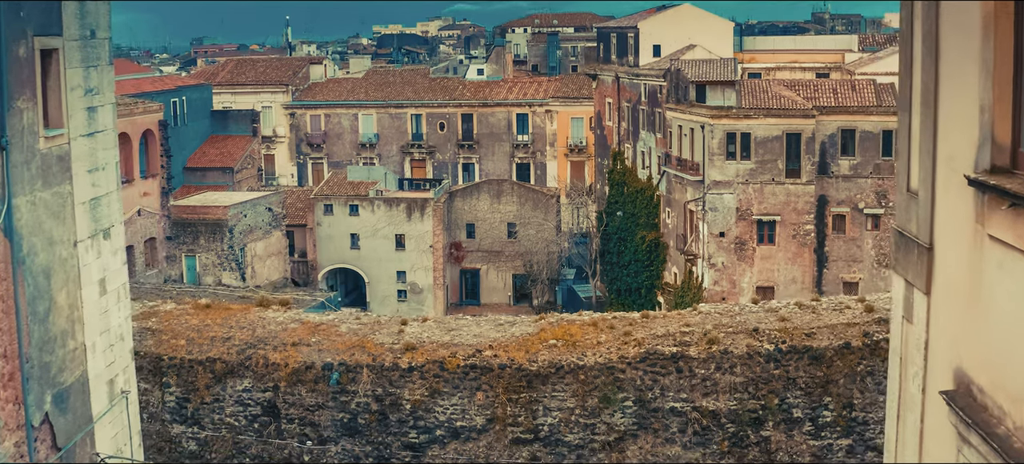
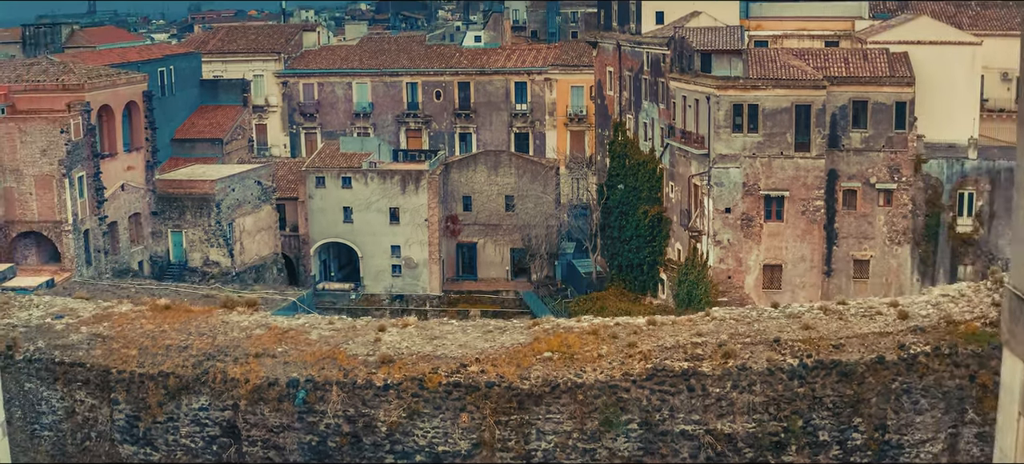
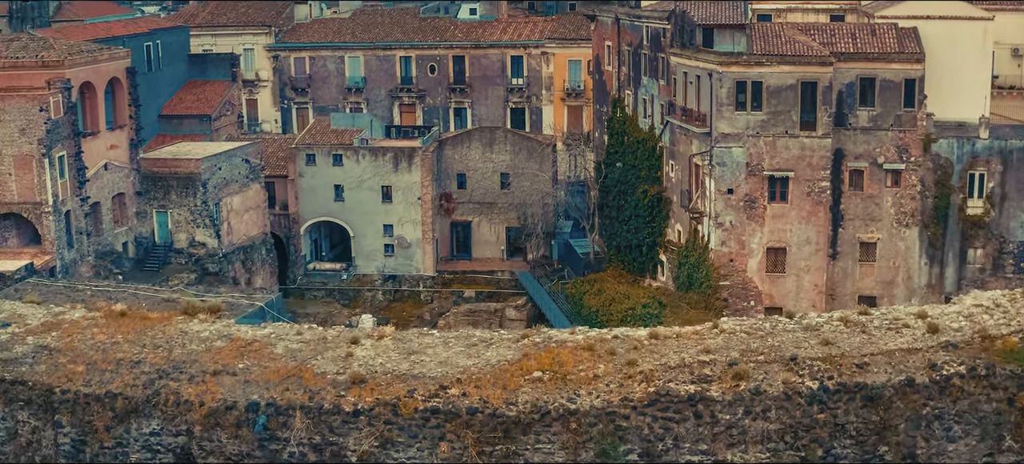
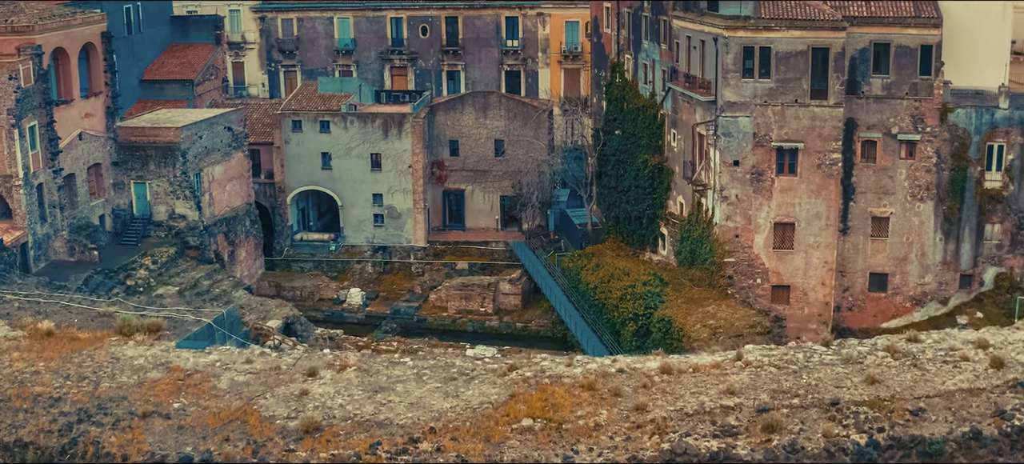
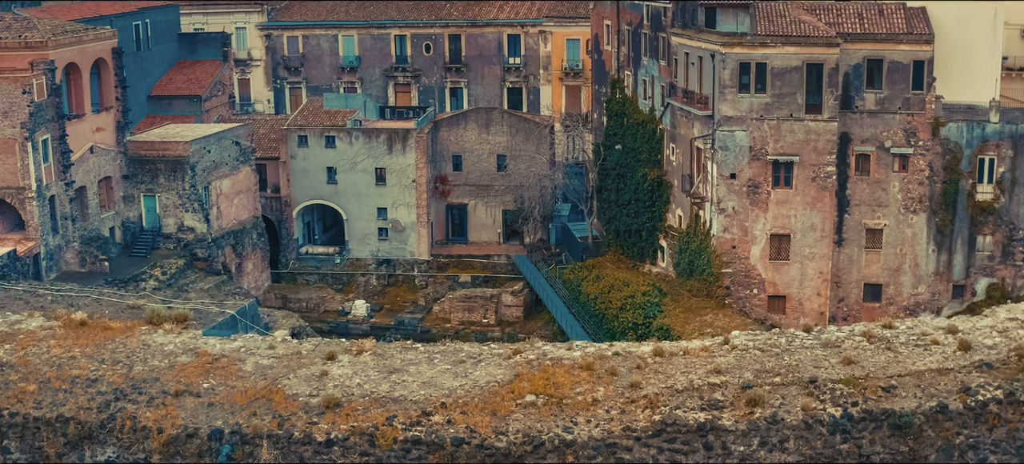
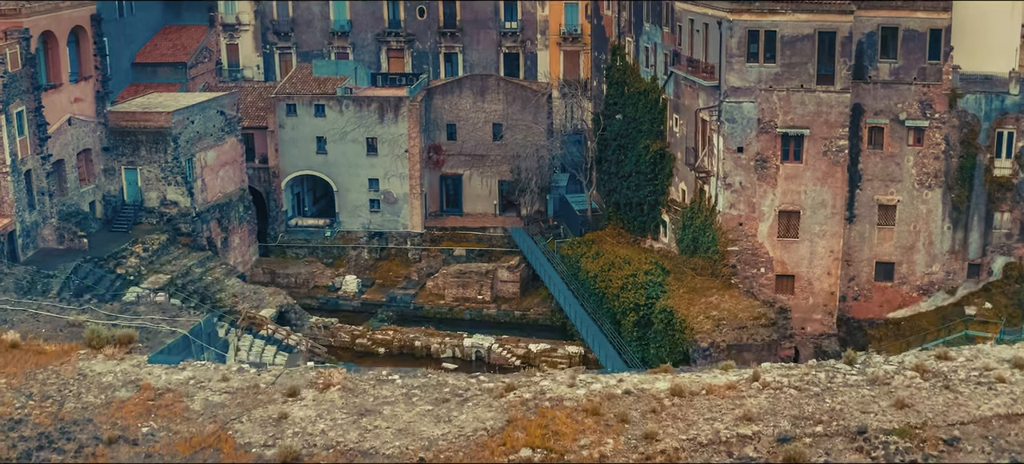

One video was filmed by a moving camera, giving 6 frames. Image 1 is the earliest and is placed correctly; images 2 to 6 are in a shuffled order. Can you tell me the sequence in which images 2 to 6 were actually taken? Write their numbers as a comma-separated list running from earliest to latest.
2, 3, 5, 4, 6
